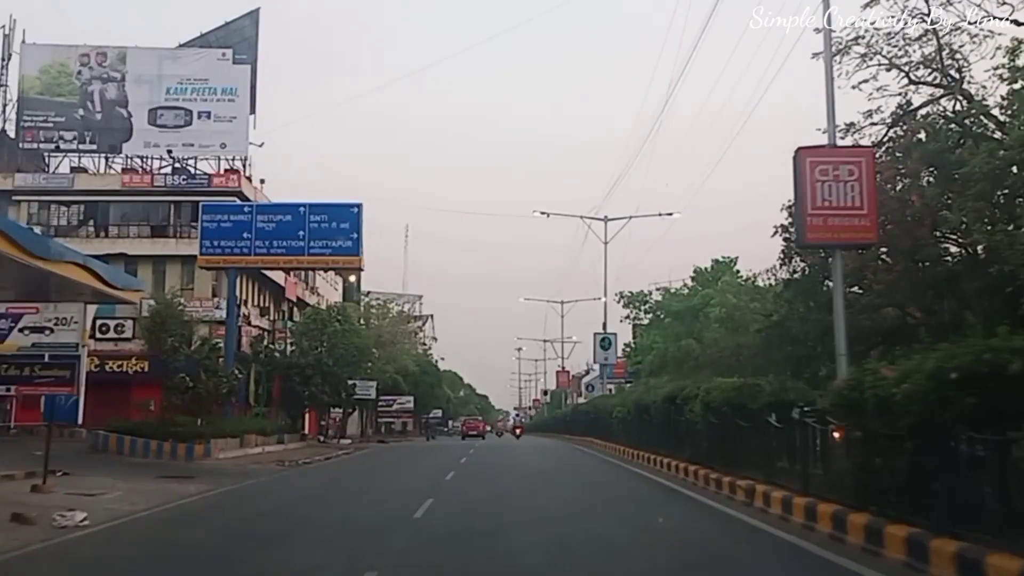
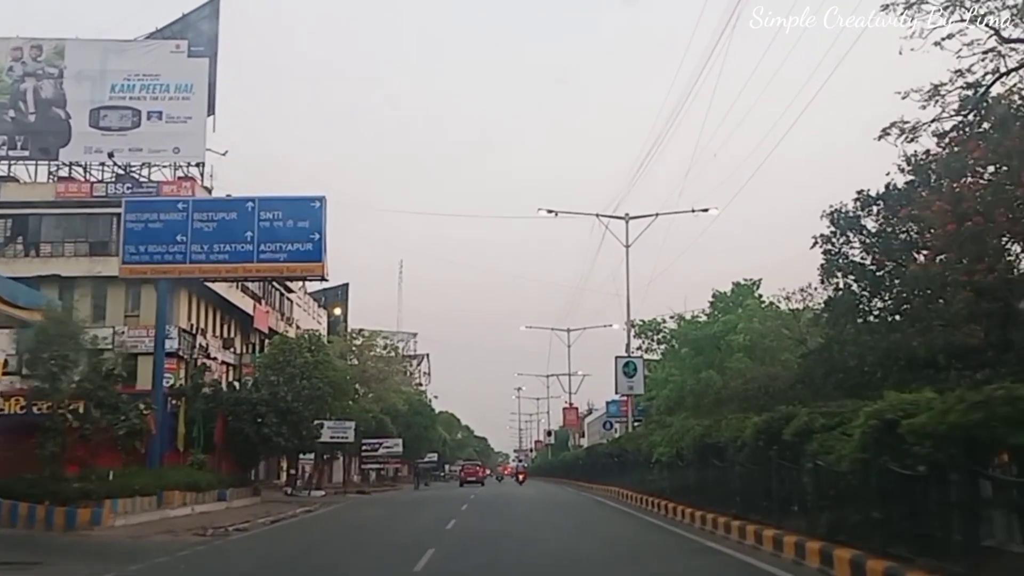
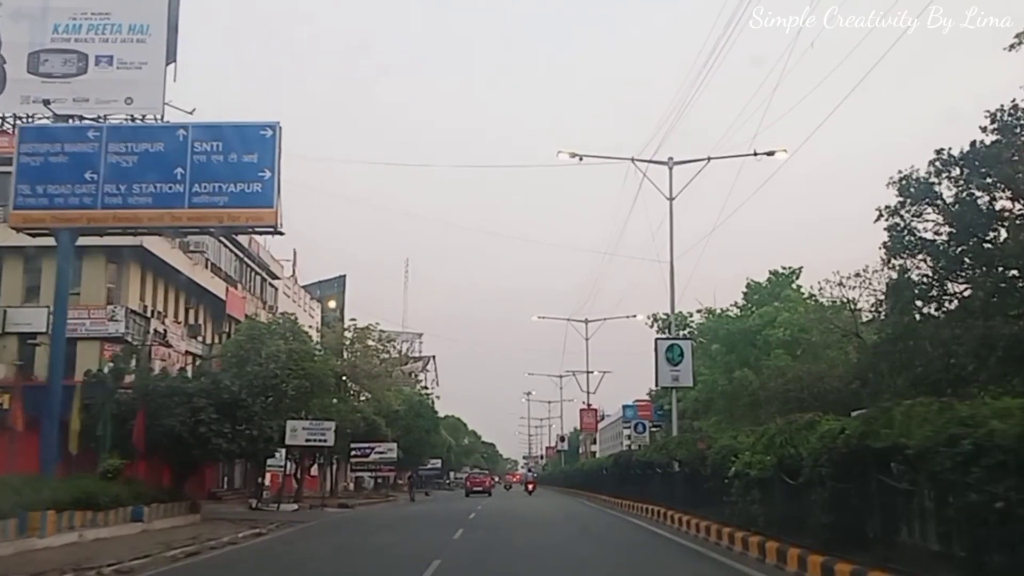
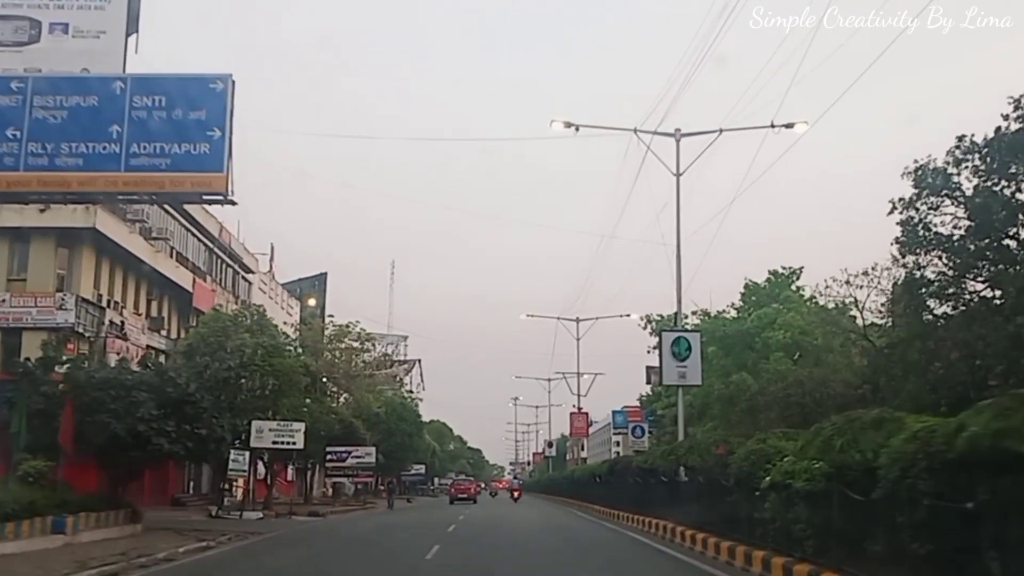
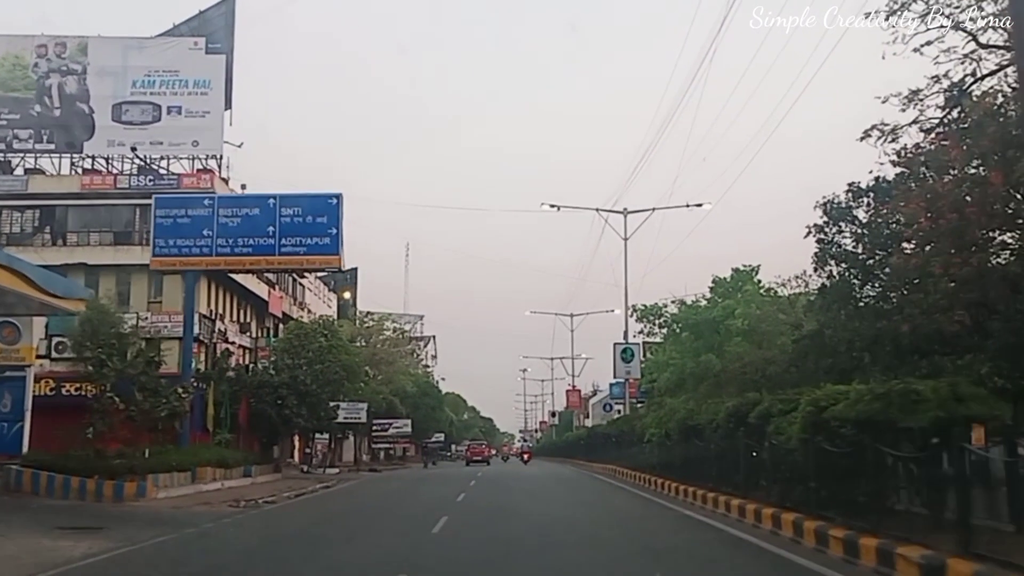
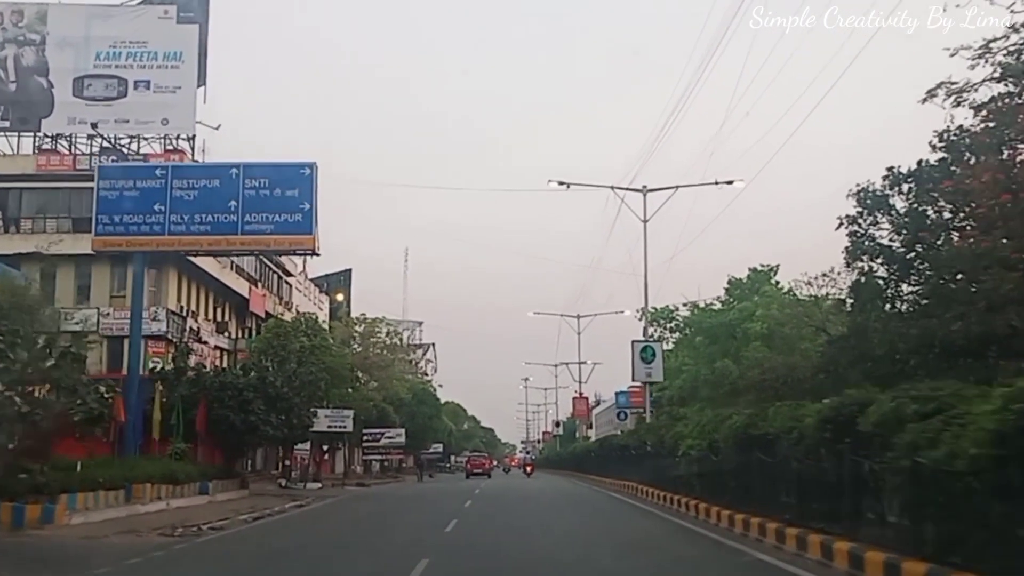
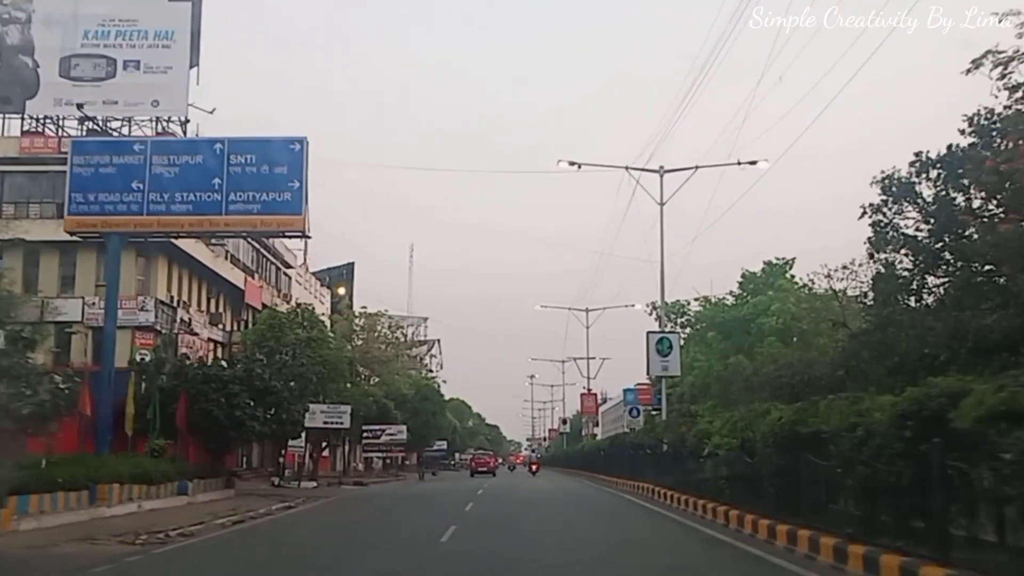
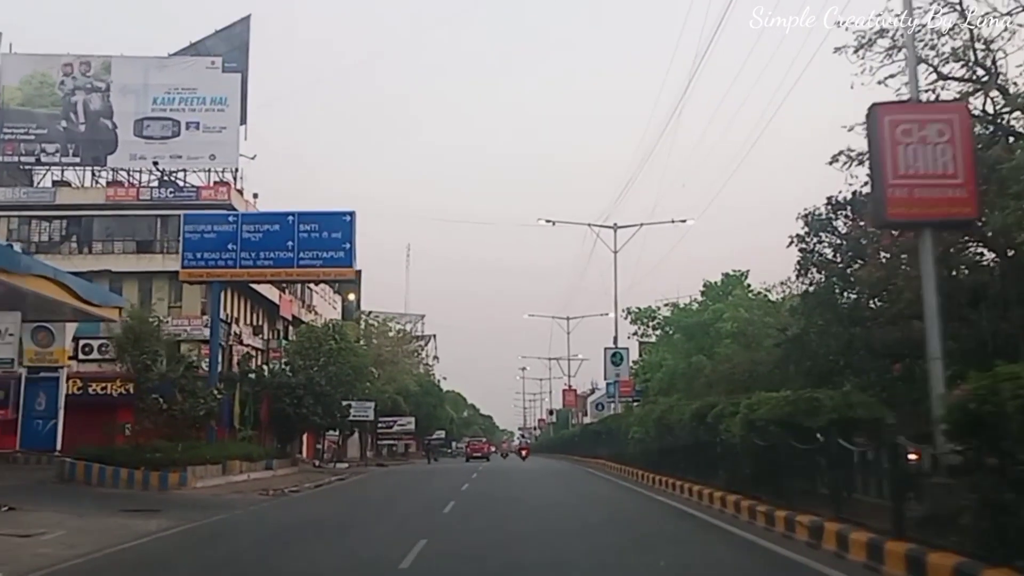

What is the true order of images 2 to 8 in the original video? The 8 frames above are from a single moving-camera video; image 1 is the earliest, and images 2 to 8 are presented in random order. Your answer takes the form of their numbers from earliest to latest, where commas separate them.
8, 5, 2, 6, 7, 3, 4
